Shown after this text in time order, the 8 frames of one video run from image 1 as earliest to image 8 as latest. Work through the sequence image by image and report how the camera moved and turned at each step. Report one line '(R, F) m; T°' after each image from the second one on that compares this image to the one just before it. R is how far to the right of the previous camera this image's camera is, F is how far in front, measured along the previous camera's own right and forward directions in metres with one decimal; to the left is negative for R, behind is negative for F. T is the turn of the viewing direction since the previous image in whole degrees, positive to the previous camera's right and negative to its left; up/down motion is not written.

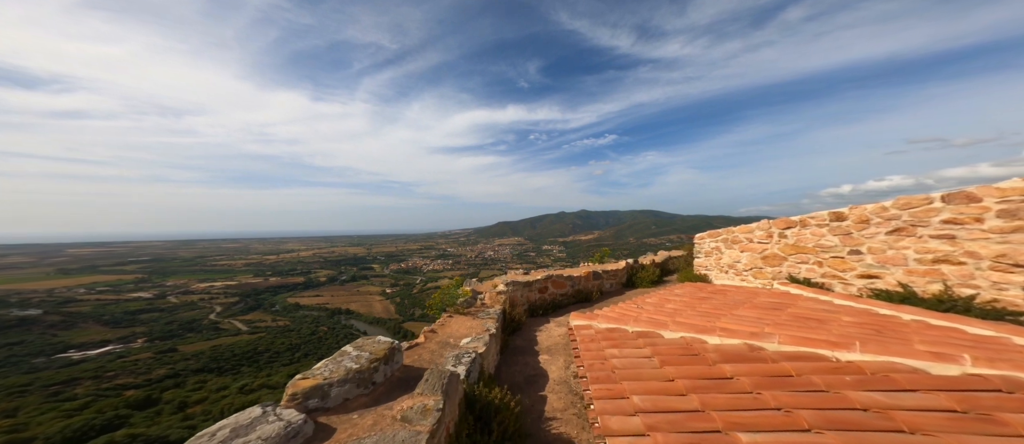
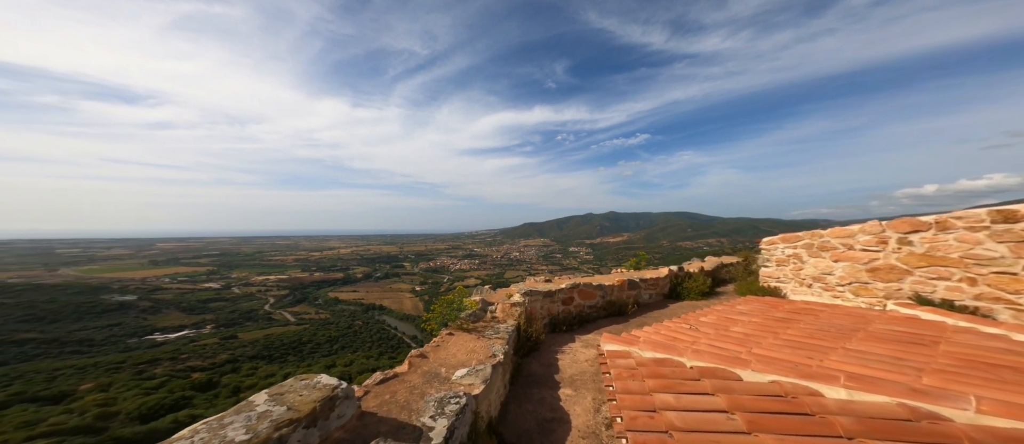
(0.0, +0.2) m; -6°
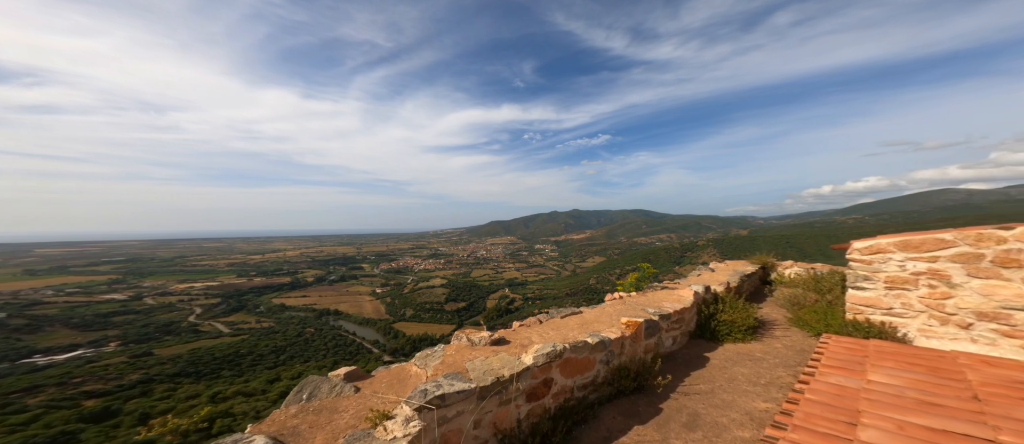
(+0.1, +1.0) m; +6°
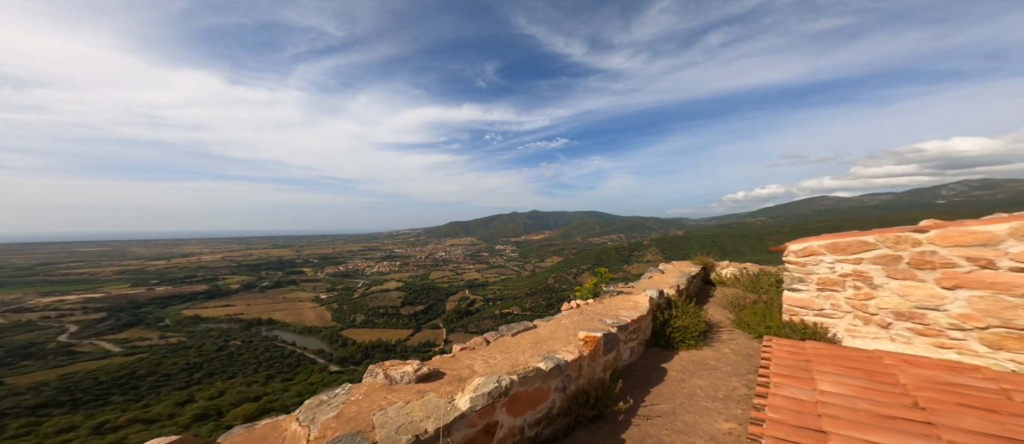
(+0.2, +0.5) m; +7°
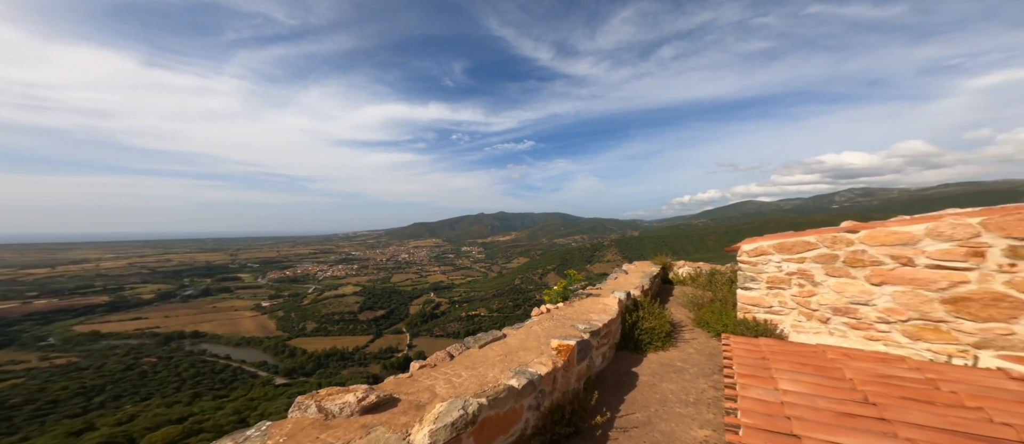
(0.0, +0.3) m; +6°
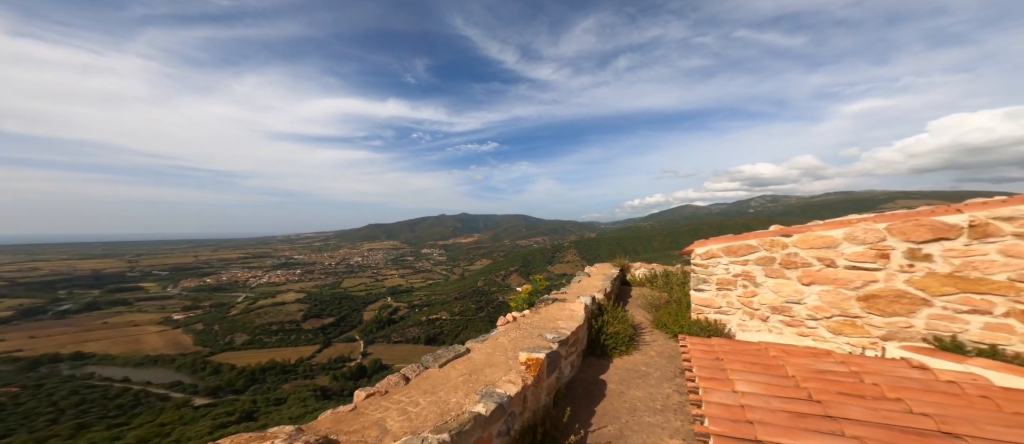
(0.0, +0.2) m; +7°
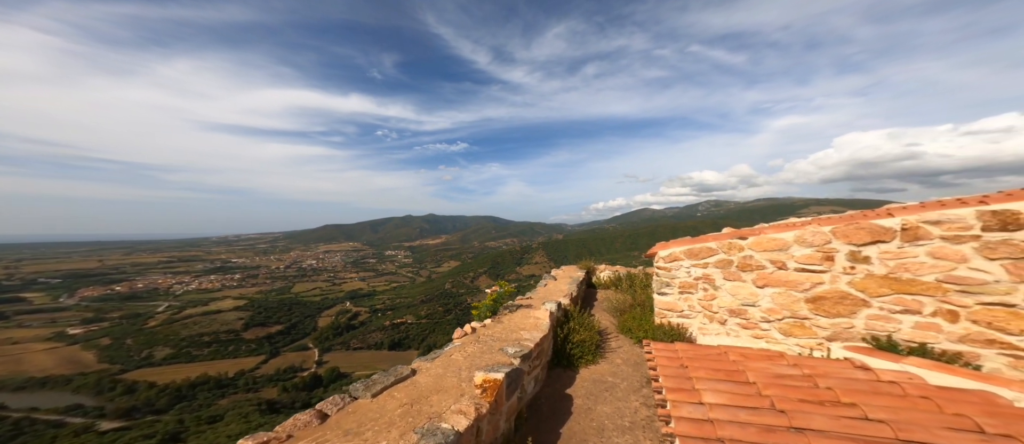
(+0.1, +0.3) m; +5°
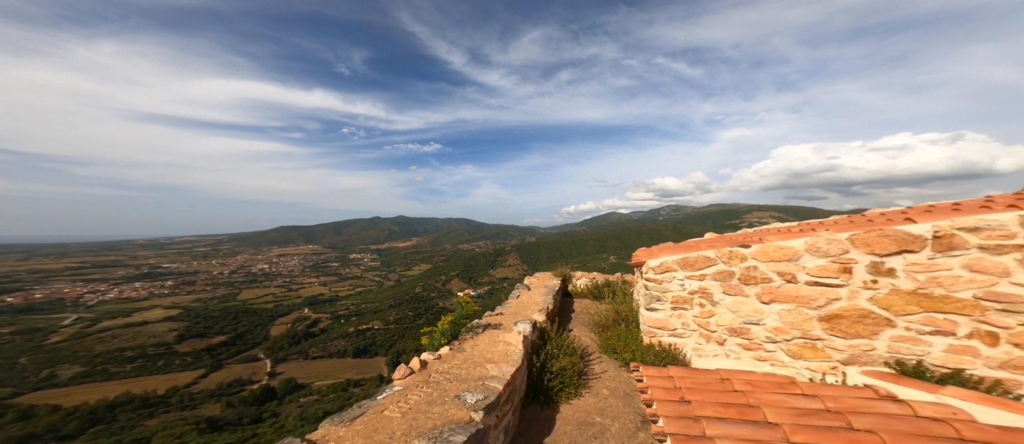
(+0.1, +1.1) m; +5°
